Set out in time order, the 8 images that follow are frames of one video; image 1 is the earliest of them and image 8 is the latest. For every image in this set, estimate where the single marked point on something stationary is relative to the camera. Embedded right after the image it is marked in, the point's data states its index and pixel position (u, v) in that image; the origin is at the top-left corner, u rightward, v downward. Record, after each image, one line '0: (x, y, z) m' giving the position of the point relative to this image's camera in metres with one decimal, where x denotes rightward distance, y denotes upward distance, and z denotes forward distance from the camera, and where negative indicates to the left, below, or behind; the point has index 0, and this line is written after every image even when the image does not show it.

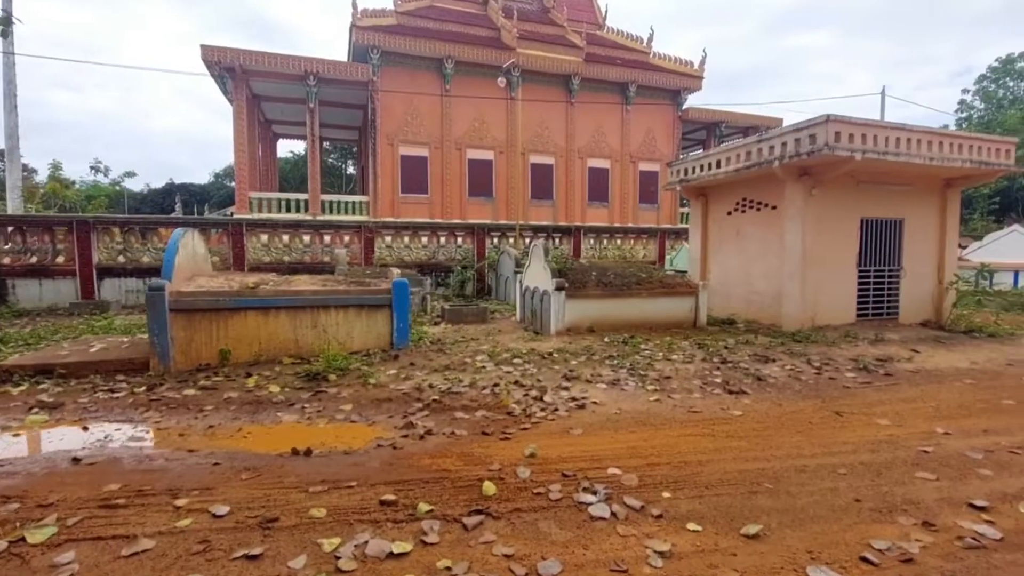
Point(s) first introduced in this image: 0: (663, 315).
0: (+2.8, -0.5, +9.1) m
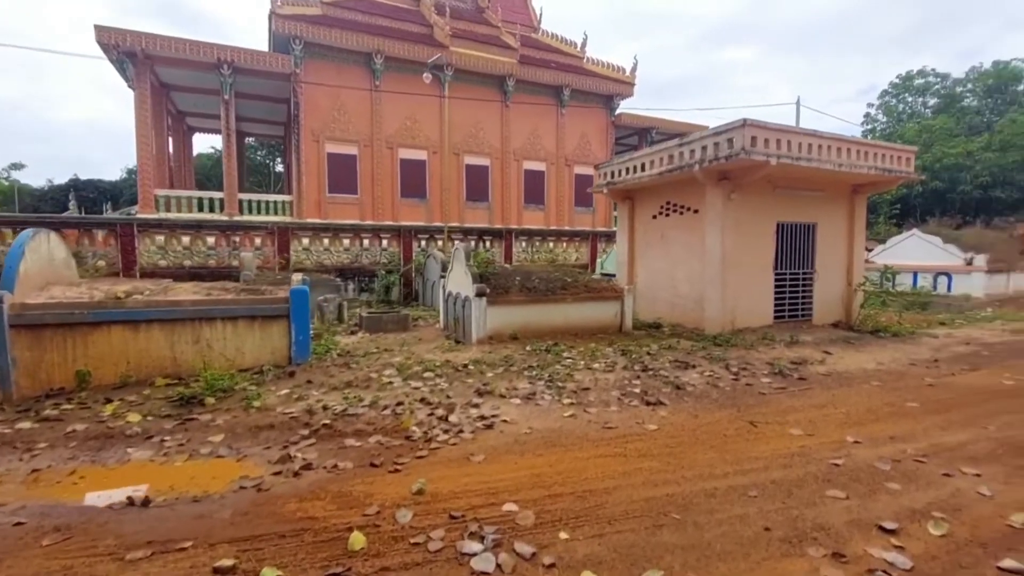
0: (+1.4, -0.6, +8.8) m
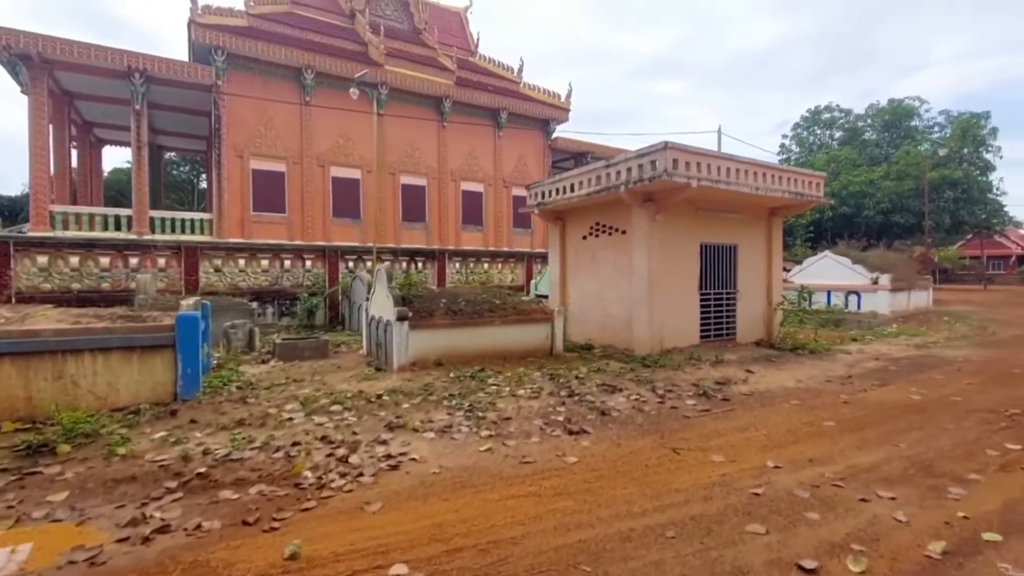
0: (+0.1, -1.0, +8.5) m
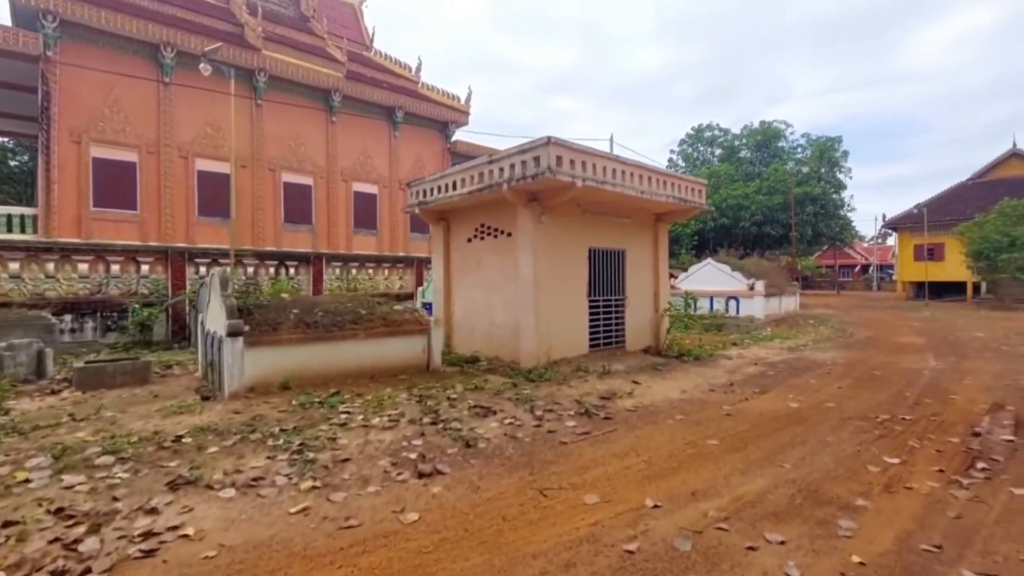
0: (-1.9, -1.1, +7.4) m
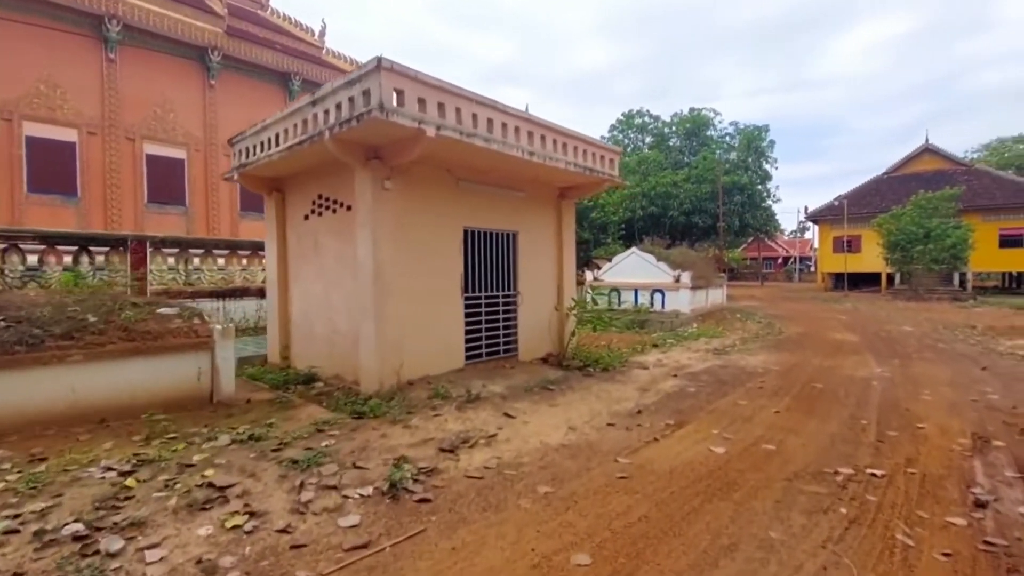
0: (-3.7, -1.0, +4.8) m
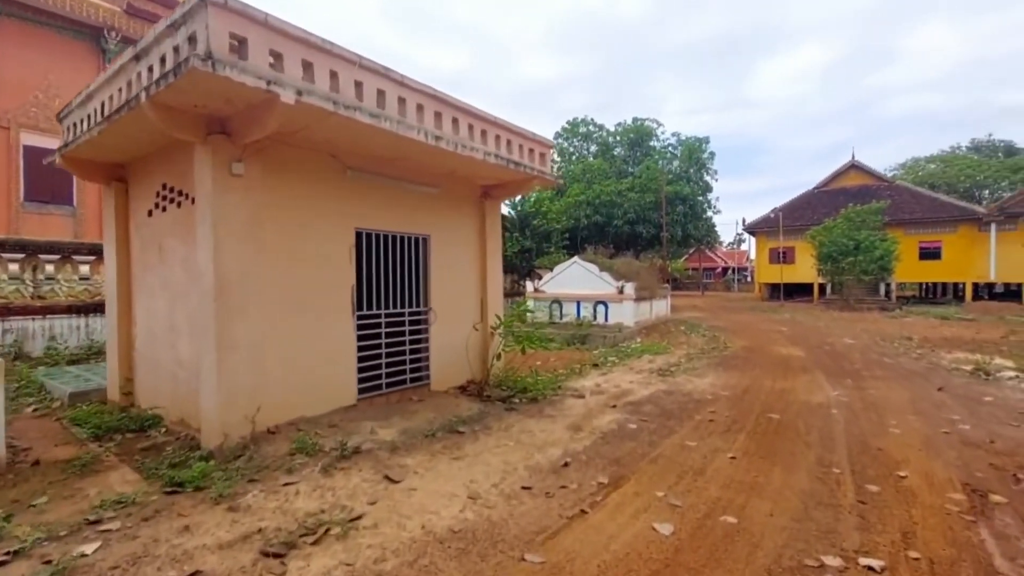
0: (-4.6, -1.2, +3.2) m
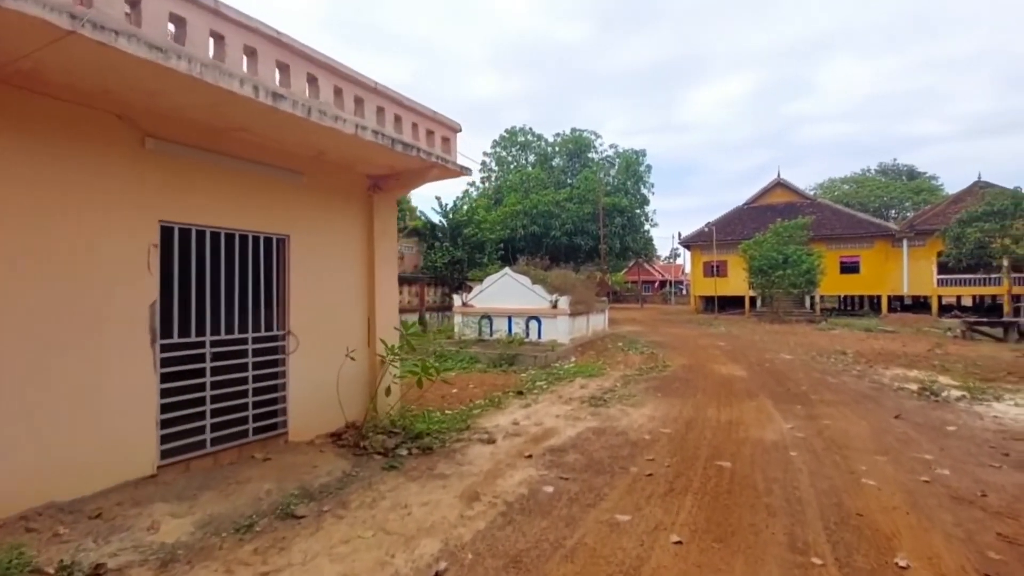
0: (-5.3, -1.2, +1.2) m
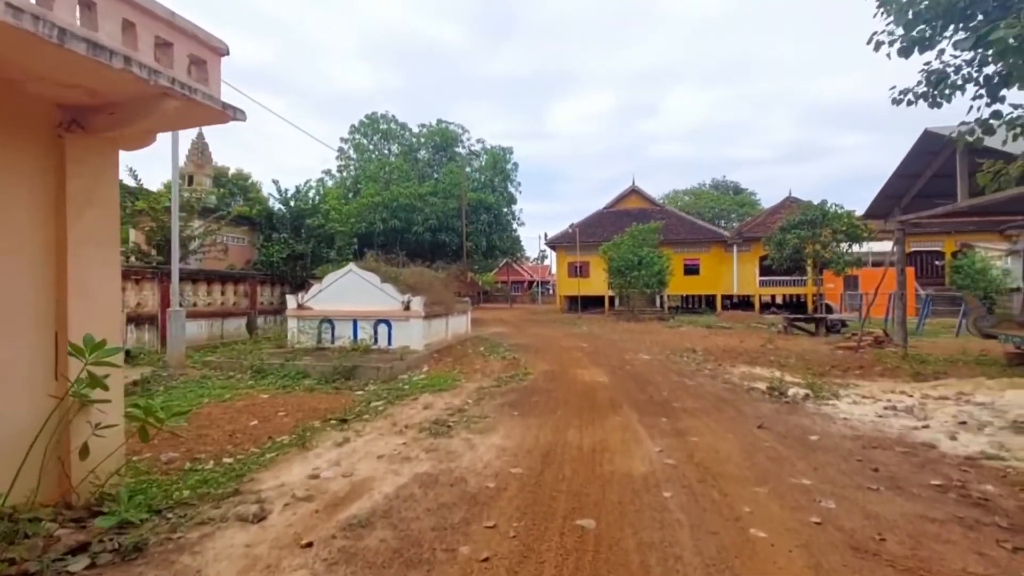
0: (-5.6, -1.2, -1.7) m
